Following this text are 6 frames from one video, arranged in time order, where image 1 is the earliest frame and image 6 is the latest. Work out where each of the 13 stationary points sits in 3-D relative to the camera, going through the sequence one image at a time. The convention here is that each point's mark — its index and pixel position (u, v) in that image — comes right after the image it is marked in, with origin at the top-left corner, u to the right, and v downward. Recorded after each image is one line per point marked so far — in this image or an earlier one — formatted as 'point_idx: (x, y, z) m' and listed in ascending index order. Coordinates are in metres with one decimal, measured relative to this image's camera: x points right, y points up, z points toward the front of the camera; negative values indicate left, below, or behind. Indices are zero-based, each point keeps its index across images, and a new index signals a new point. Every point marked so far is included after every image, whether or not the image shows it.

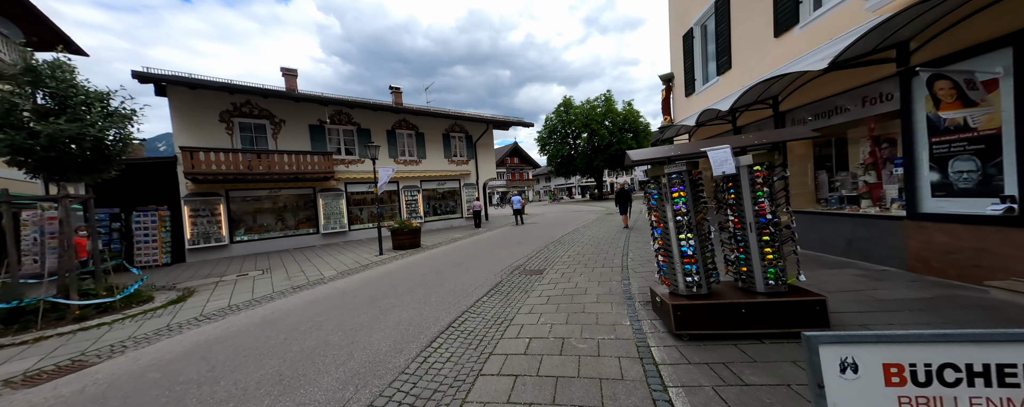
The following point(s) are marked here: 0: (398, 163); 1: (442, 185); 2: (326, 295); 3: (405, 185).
0: (-5.8, +2.1, +15.4) m
1: (-4.0, +1.1, +17.1) m
2: (-3.4, -1.7, +5.6) m
3: (-5.5, +1.0, +15.6) m
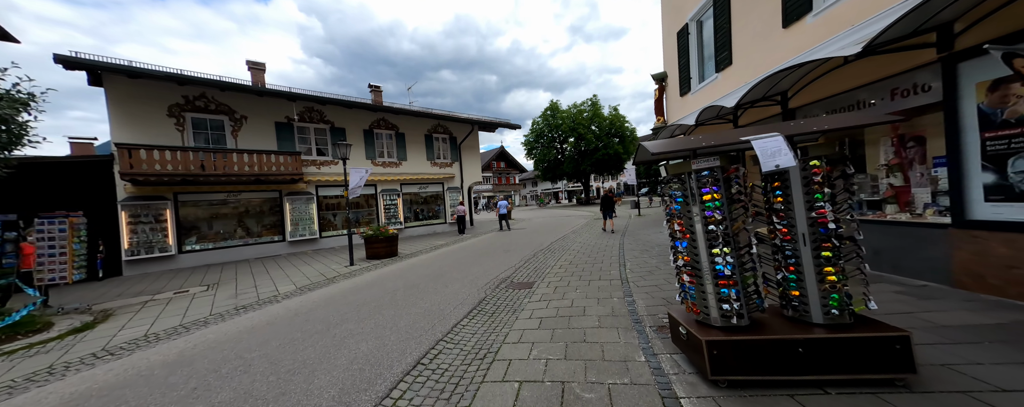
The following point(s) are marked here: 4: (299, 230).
0: (-6.4, +1.8, +14.4) m
1: (-4.8, +0.8, +16.2) m
2: (-3.7, -1.8, +4.6) m
3: (-6.2, +0.7, +14.6) m
4: (-8.3, -1.1, +11.8) m
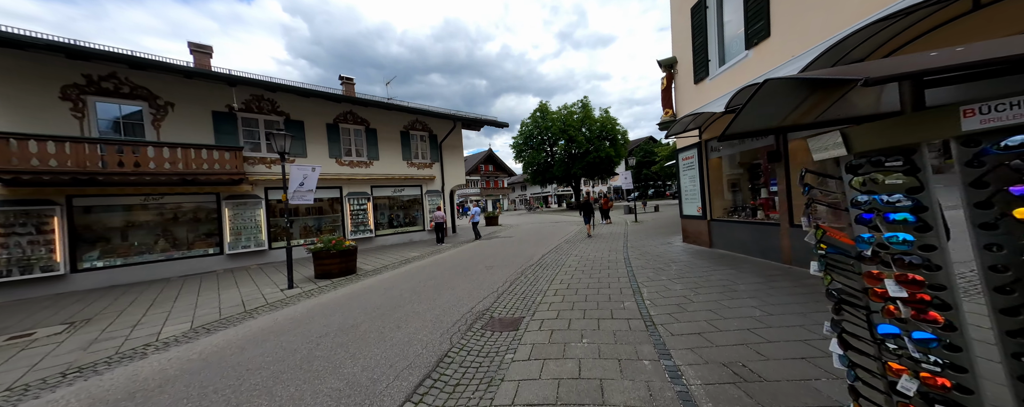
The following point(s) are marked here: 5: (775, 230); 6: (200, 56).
0: (-7.0, +1.6, +12.5) m
1: (-5.4, +0.6, +14.4) m
2: (-3.9, -1.8, +2.9) m
3: (-6.8, +0.5, +12.8) m
4: (-8.8, -1.2, +9.8) m
5: (+5.3, -0.5, +6.1) m
6: (-12.3, +5.9, +12.0) m
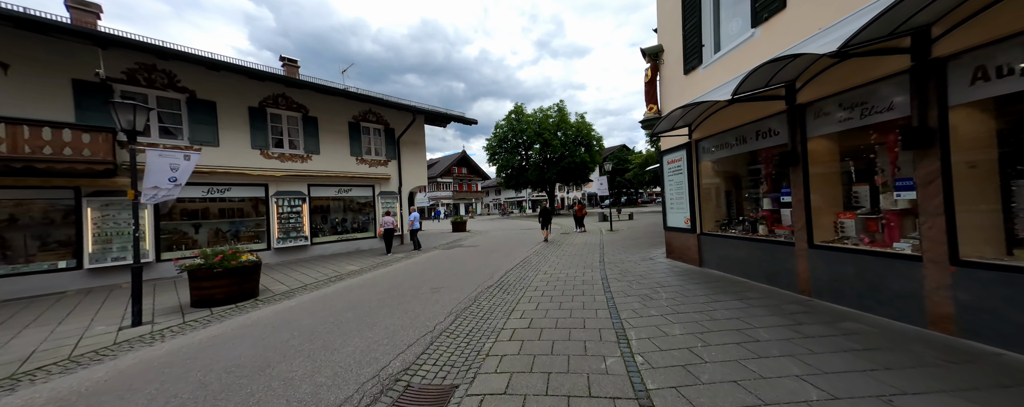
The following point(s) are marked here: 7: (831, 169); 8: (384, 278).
0: (-8.3, +1.6, +10.4) m
1: (-6.9, +0.5, +12.3) m
2: (-4.5, -1.8, +0.9) m
3: (-8.1, +0.5, +10.6) m
4: (-9.9, -1.2, +7.5) m
5: (+4.4, -0.8, +4.9) m
6: (-13.5, +5.9, +9.5) m
7: (+4.9, +0.5, +4.7) m
8: (-3.2, -1.9, +7.5) m
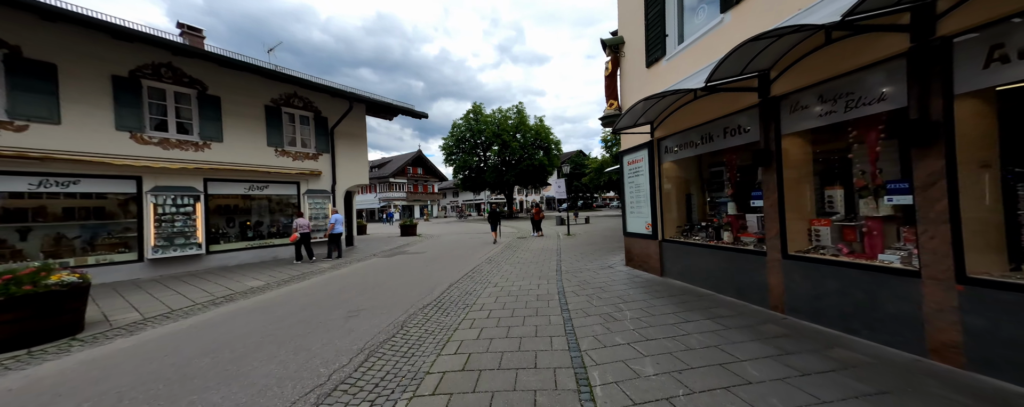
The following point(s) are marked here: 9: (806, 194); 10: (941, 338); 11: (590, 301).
0: (-9.8, +1.6, +8.1) m
1: (-8.6, +0.5, +10.3) m
2: (-4.8, -1.7, -0.7) m
3: (-9.6, +0.5, +8.4) m
4: (-11.0, -1.1, +5.0) m
5: (+3.6, -0.8, +4.4) m
6: (-14.7, +6.0, +6.6) m
7: (+4.1, +0.4, +4.2) m
8: (-4.4, -1.9, +6.0) m
9: (+4.0, +0.1, +4.2) m
10: (+3.8, -1.2, +2.7) m
11: (+1.3, -1.7, +5.4) m
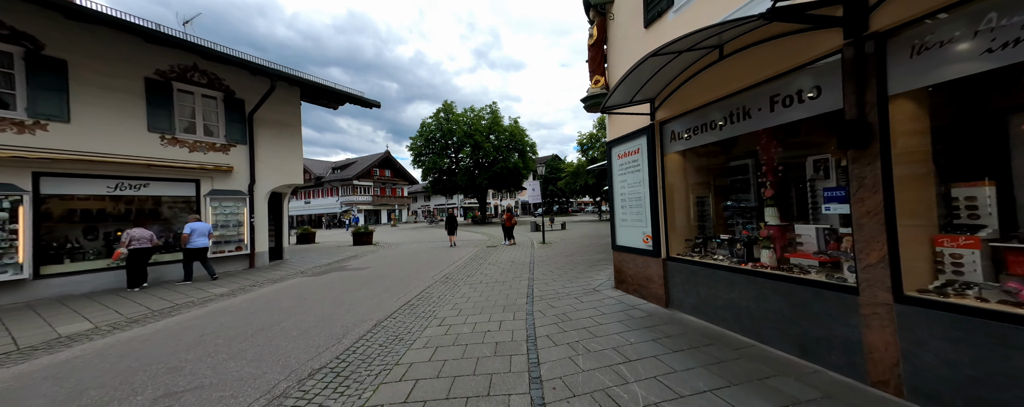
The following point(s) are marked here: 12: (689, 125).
0: (-10.6, +1.5, +5.4) m
1: (-9.7, +0.4, +7.6) m
2: (-4.9, -1.7, -3.1) m
3: (-10.5, +0.4, +5.7) m
4: (-11.6, -1.1, +2.2) m
5: (+3.0, -0.9, +2.7) m
6: (-15.4, +6.0, +3.6) m
7: (+3.5, +0.4, +2.6) m
8: (-5.1, -1.9, +3.6) m
9: (+3.4, +0.1, +2.6) m
10: (+3.4, -1.2, +1.1) m
11: (+0.6, -1.8, +3.5) m
12: (+2.6, +1.2, +4.5) m
